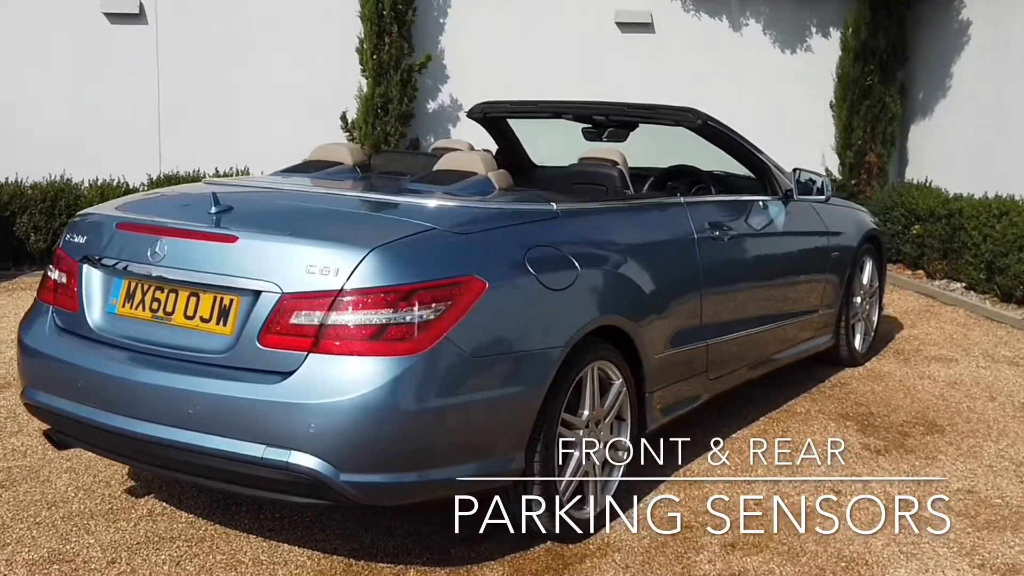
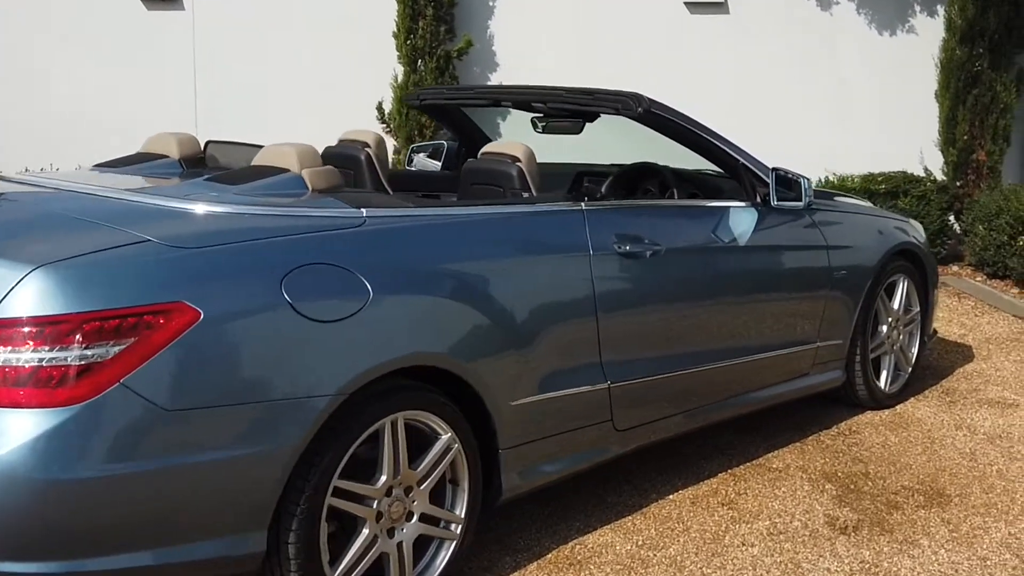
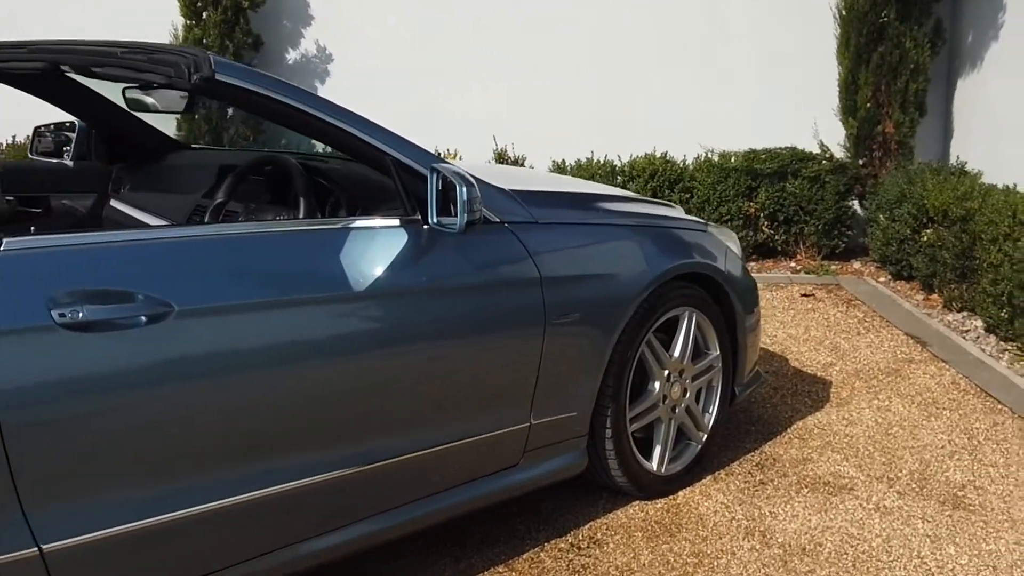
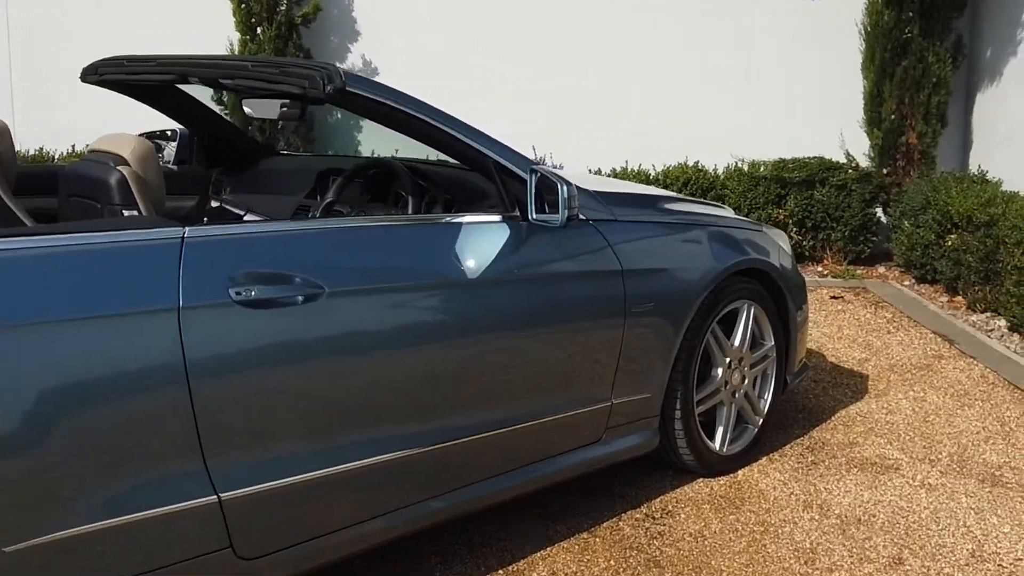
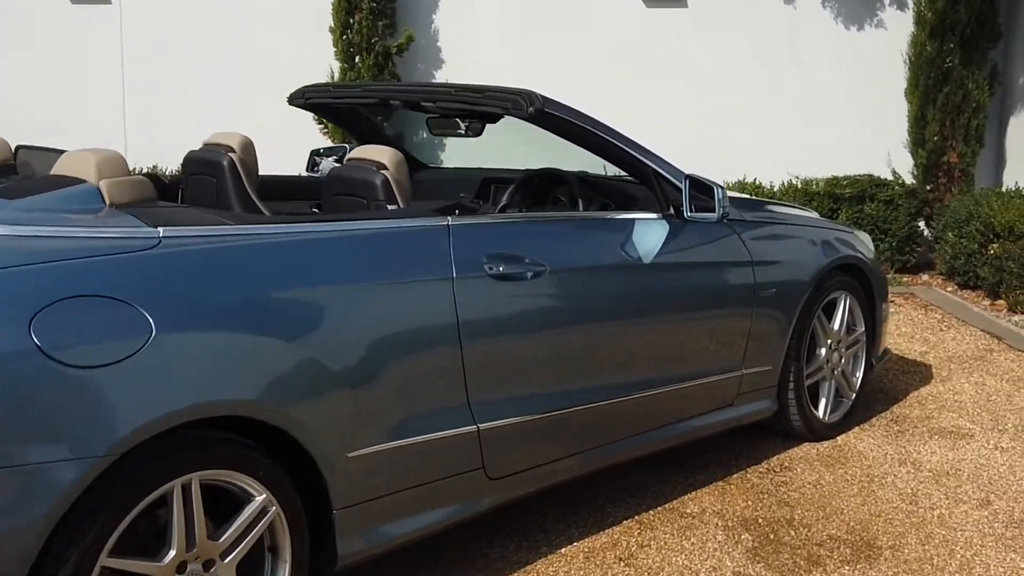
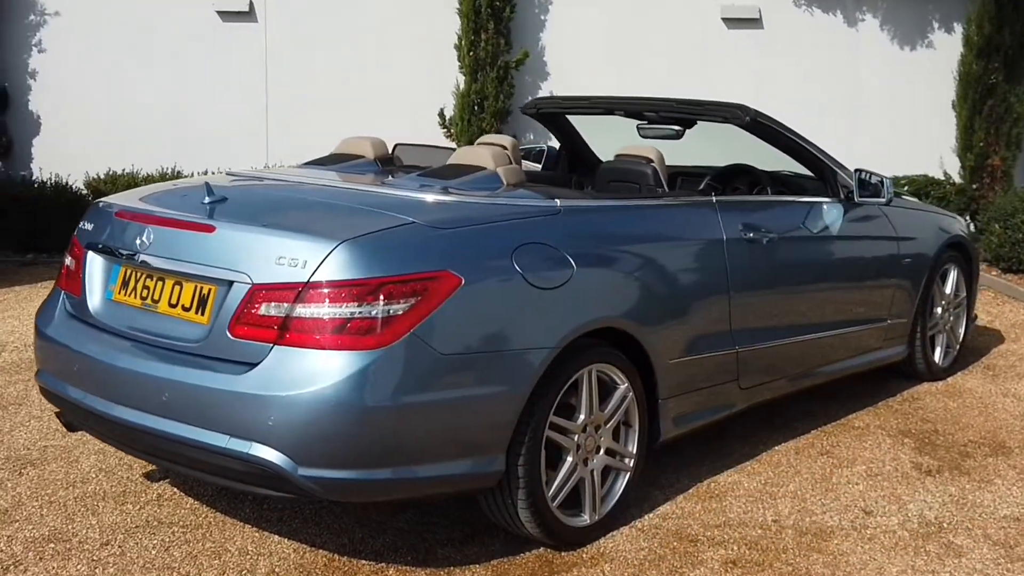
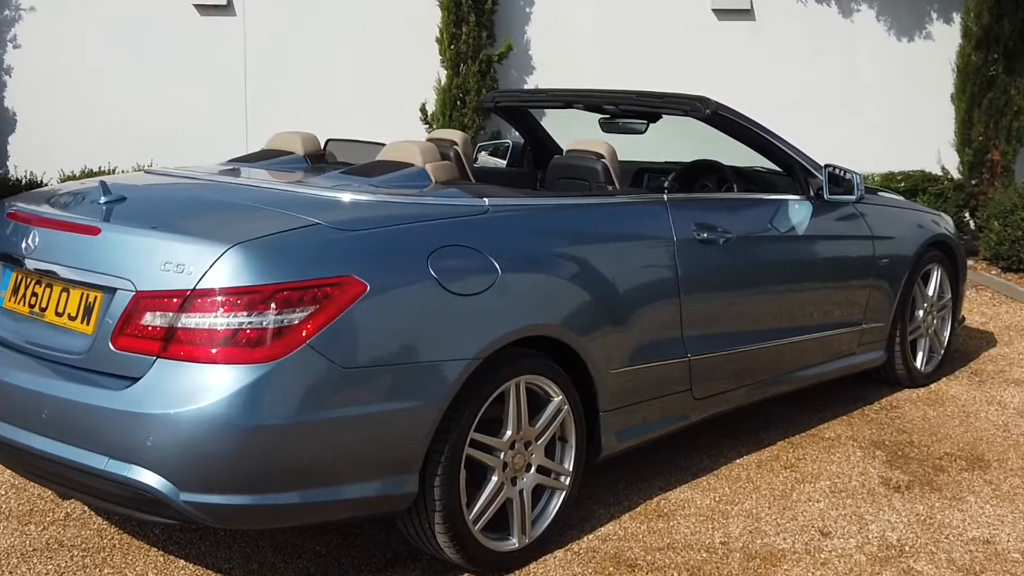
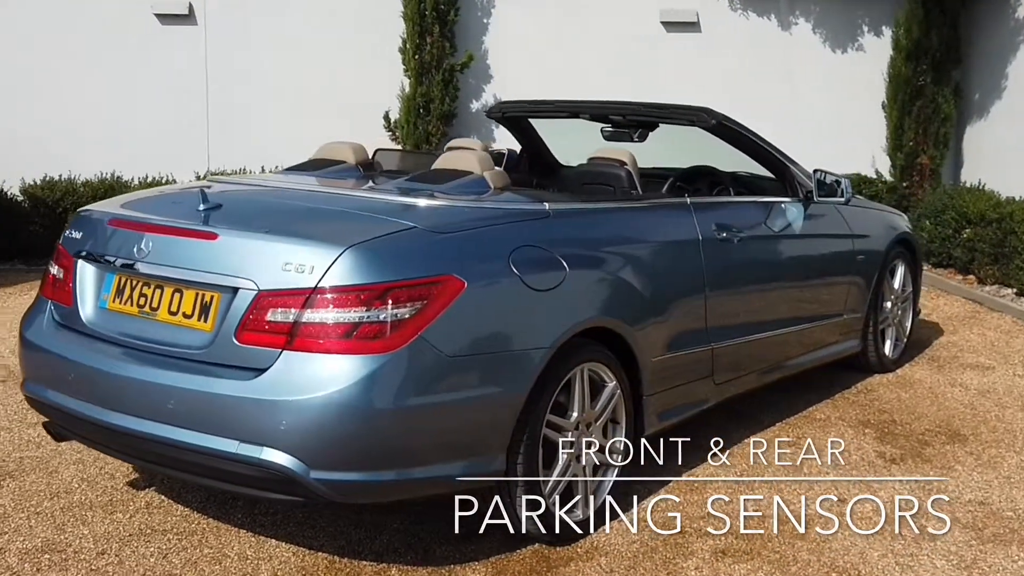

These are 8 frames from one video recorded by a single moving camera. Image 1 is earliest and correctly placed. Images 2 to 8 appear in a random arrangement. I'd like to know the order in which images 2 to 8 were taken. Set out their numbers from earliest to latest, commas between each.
8, 6, 7, 2, 5, 4, 3
